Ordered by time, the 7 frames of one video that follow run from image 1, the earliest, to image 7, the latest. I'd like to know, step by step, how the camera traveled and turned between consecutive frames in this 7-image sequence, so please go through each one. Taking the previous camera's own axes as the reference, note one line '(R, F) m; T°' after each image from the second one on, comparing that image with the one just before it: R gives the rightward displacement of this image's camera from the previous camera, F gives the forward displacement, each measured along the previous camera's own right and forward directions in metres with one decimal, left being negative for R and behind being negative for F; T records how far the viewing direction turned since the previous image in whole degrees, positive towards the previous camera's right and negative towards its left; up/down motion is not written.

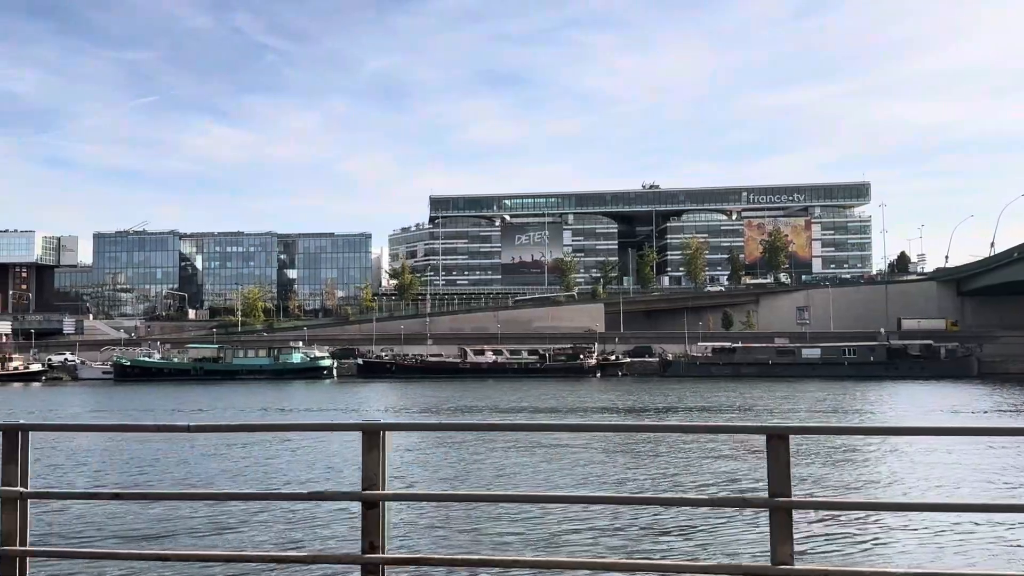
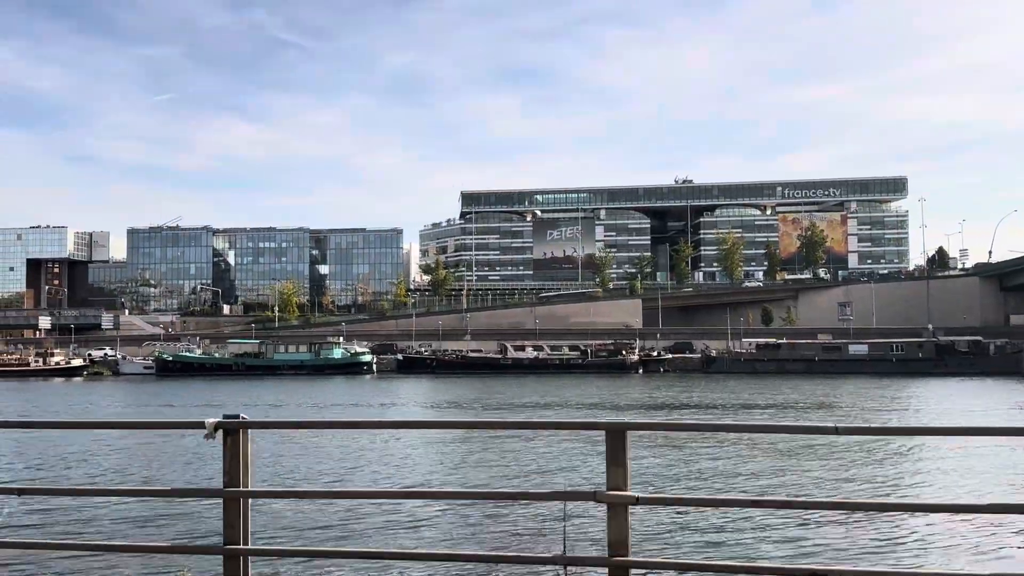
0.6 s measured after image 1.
(-1.2, +0.2) m; -1°
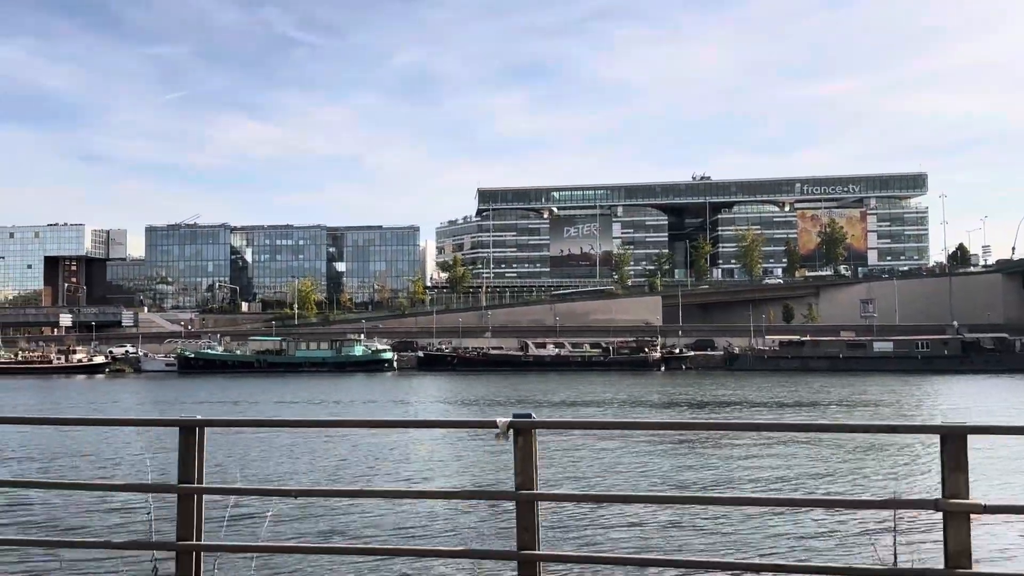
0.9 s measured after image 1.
(-0.6, +0.1) m; -1°
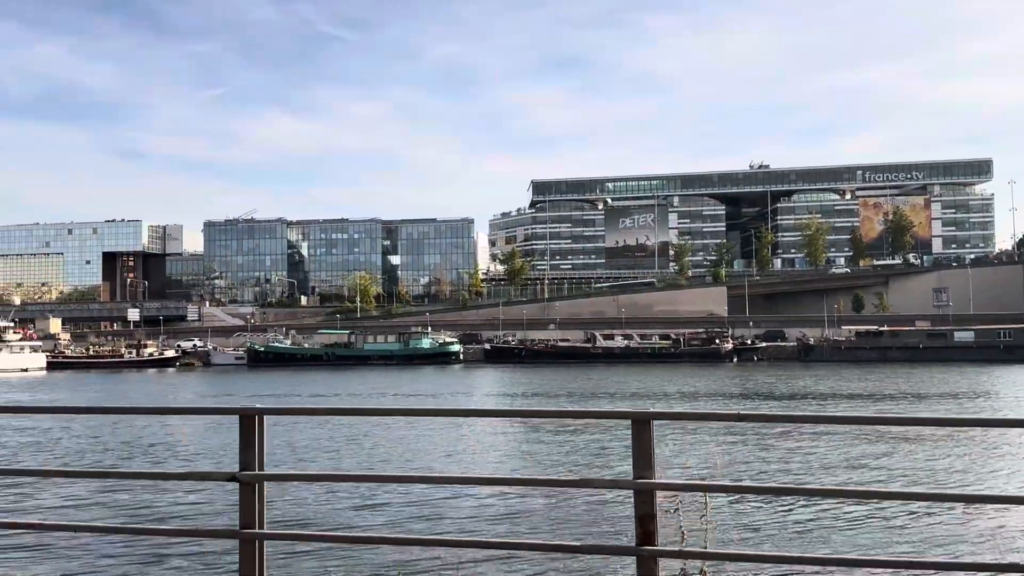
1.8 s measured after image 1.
(-1.6, +0.2) m; -2°
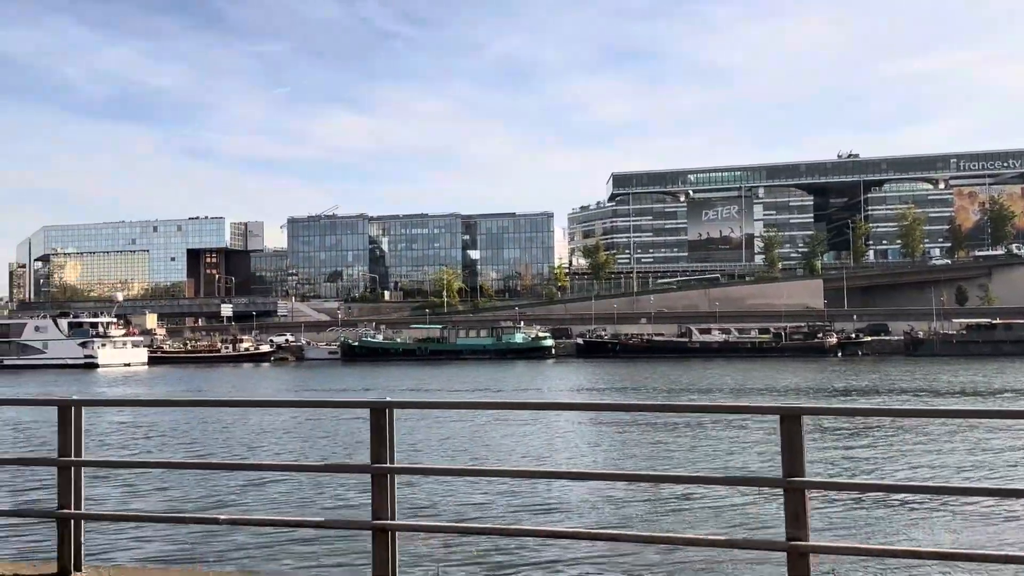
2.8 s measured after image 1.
(-1.7, +0.3) m; -4°
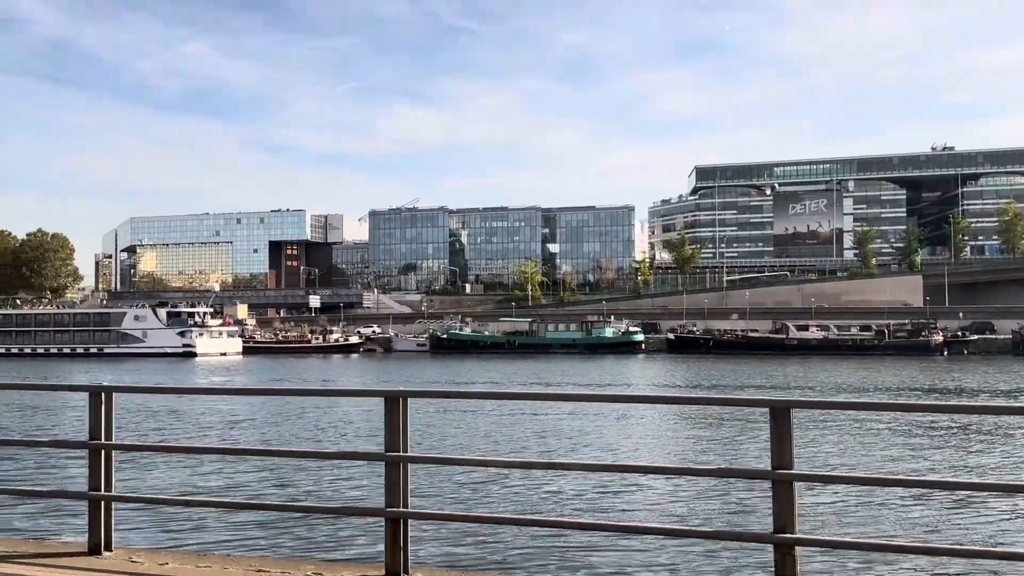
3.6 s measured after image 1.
(-1.4, +0.3) m; -4°
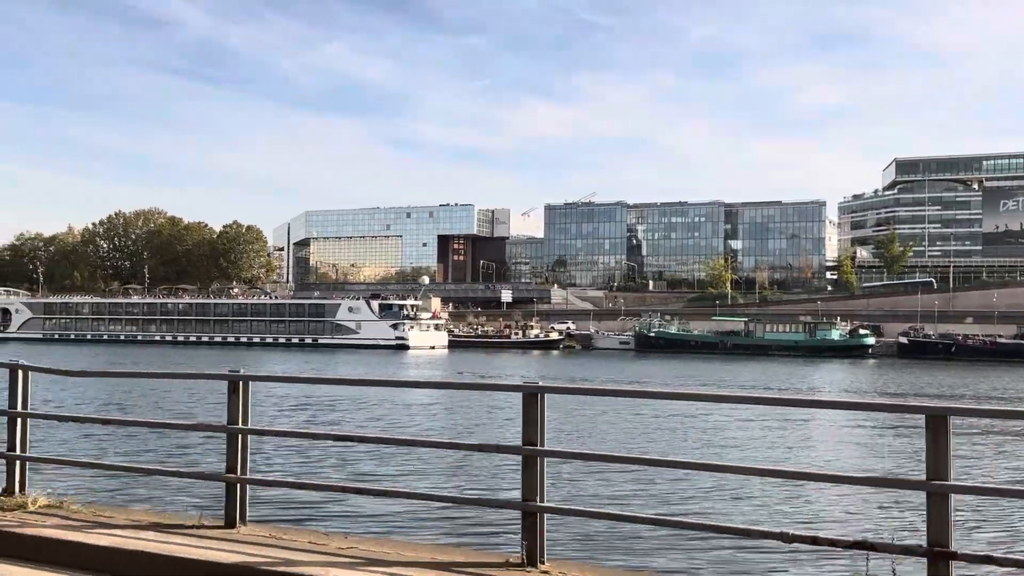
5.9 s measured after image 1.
(-4.6, +1.3) m; -7°
